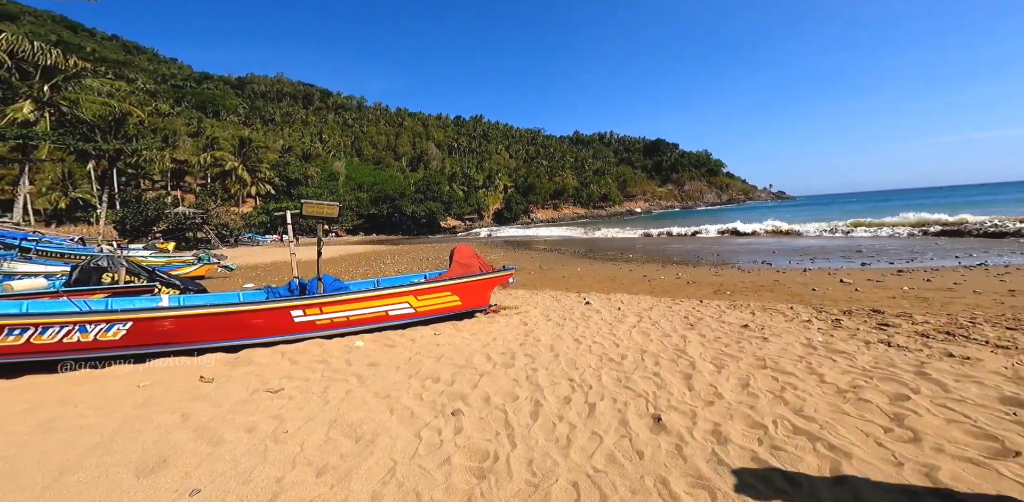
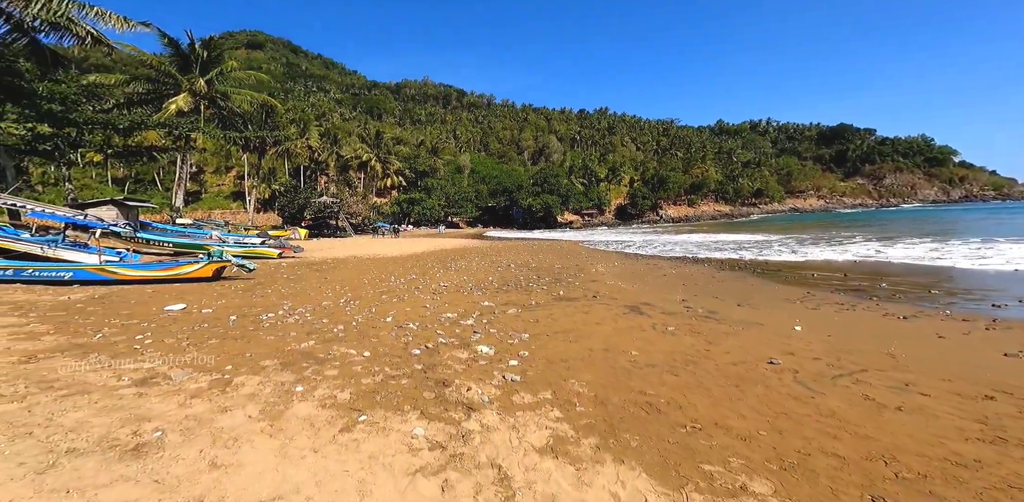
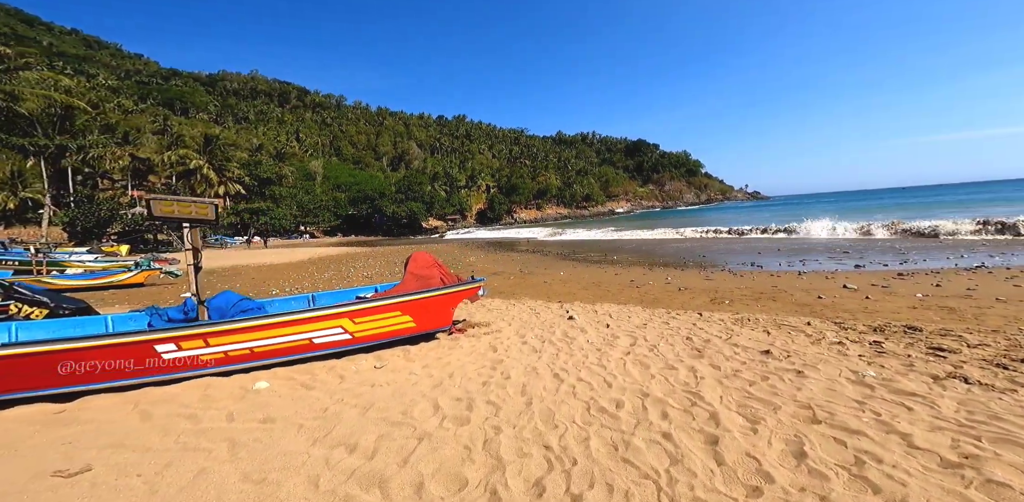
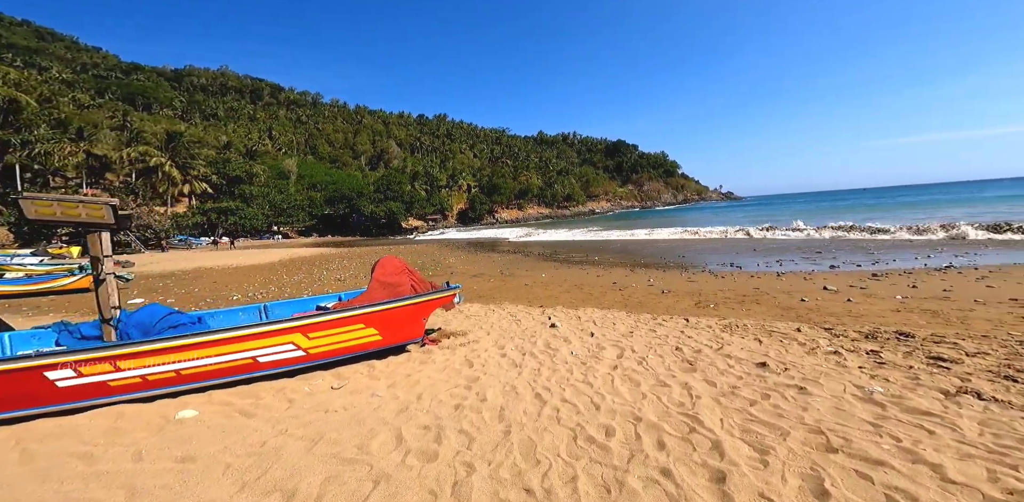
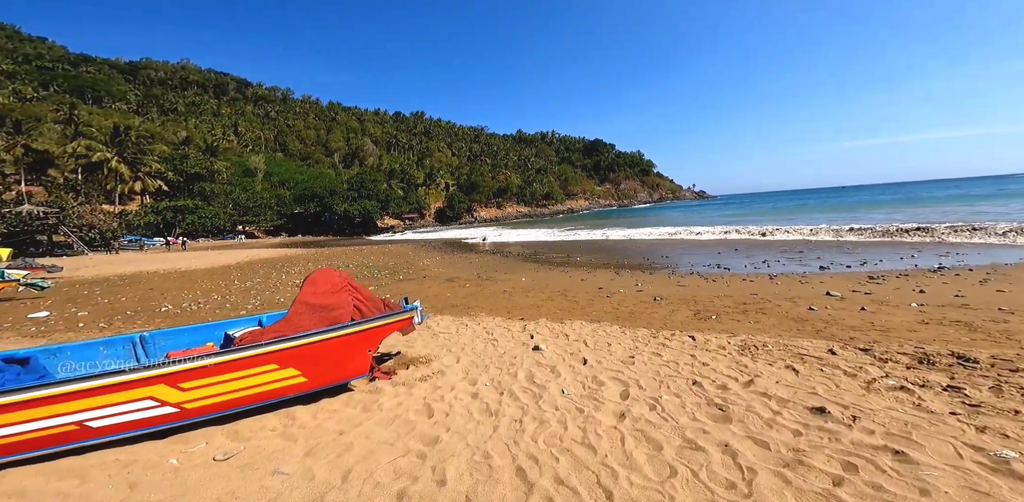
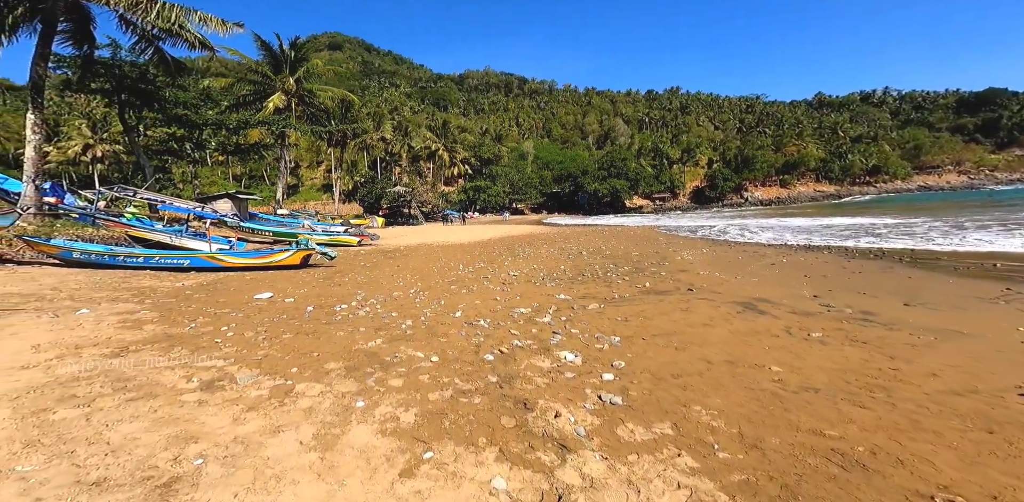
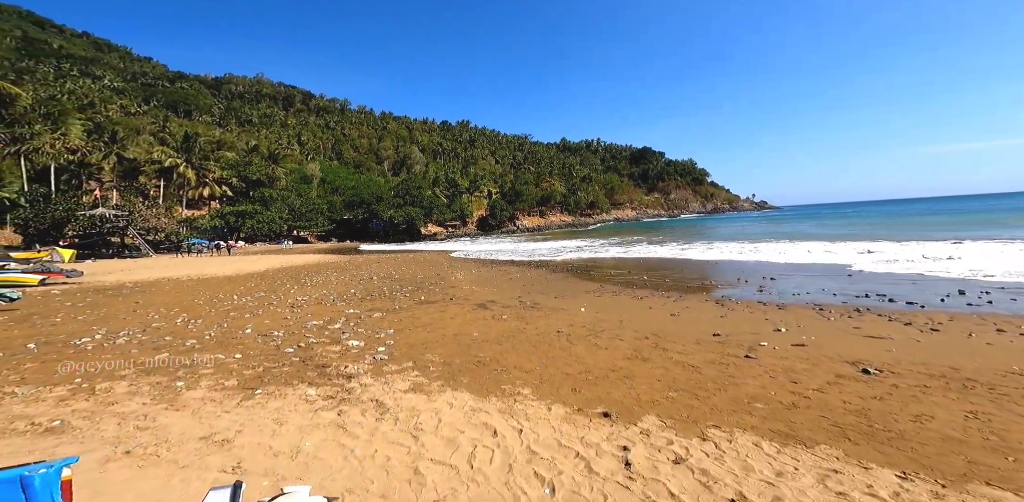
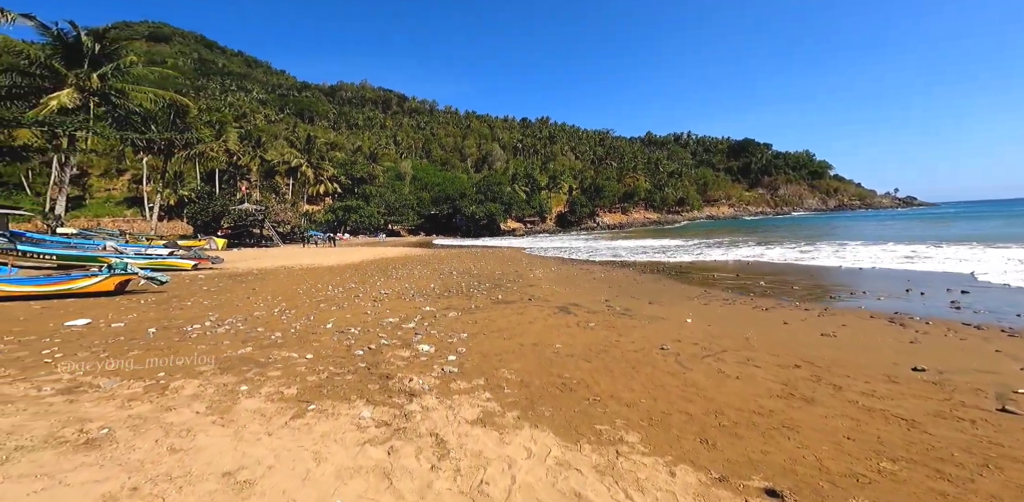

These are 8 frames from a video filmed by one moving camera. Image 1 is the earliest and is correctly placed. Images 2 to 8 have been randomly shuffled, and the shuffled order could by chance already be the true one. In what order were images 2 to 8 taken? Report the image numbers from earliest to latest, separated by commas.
3, 4, 5, 7, 8, 2, 6
